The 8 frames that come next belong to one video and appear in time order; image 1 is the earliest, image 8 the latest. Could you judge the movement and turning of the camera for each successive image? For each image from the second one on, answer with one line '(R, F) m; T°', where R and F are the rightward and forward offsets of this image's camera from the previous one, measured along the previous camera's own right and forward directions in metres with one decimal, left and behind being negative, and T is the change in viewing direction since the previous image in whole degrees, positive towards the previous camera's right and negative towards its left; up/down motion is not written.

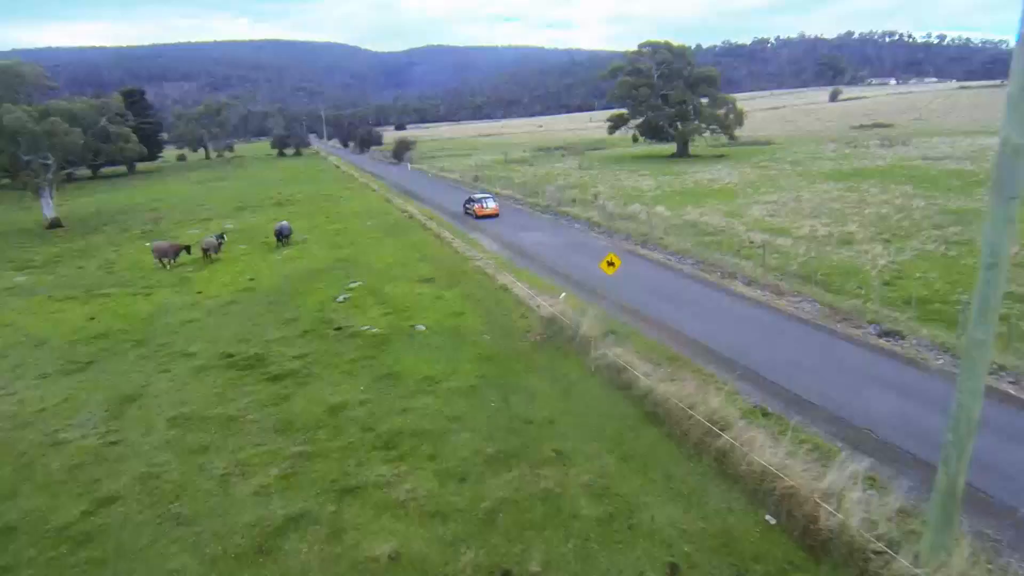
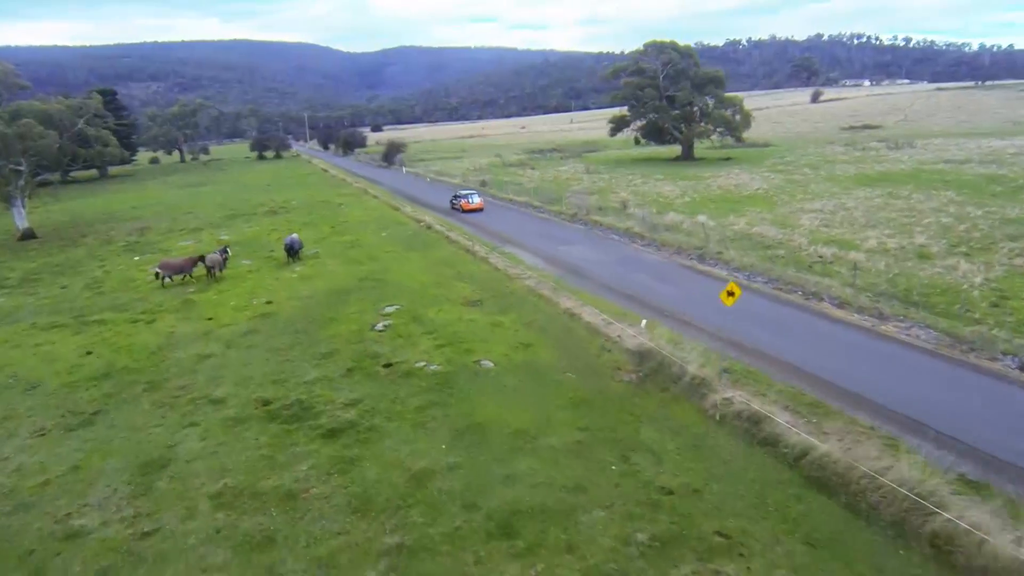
(-2.6, +2.8) m; +2°
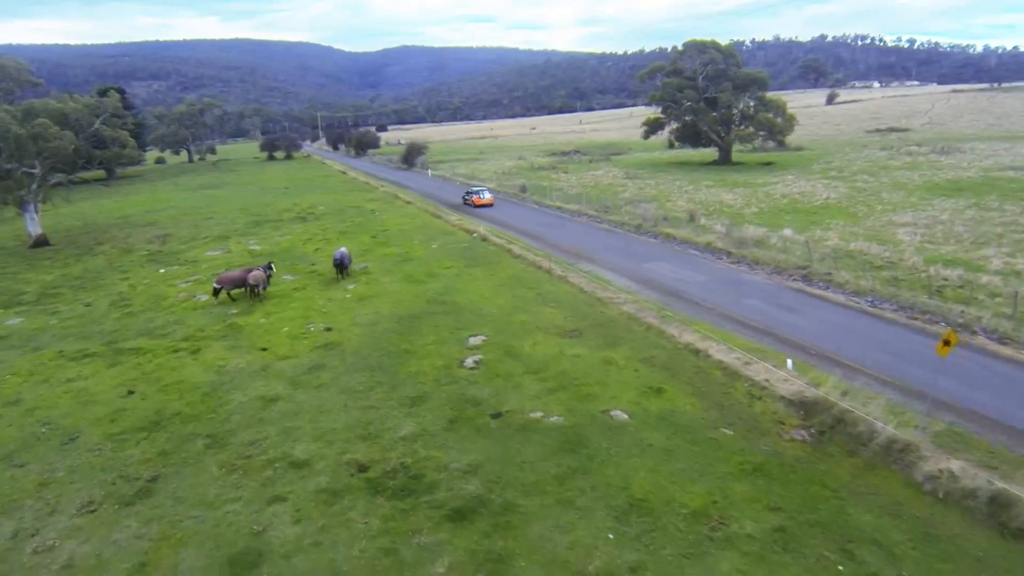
(-2.8, +2.8) m; 0°
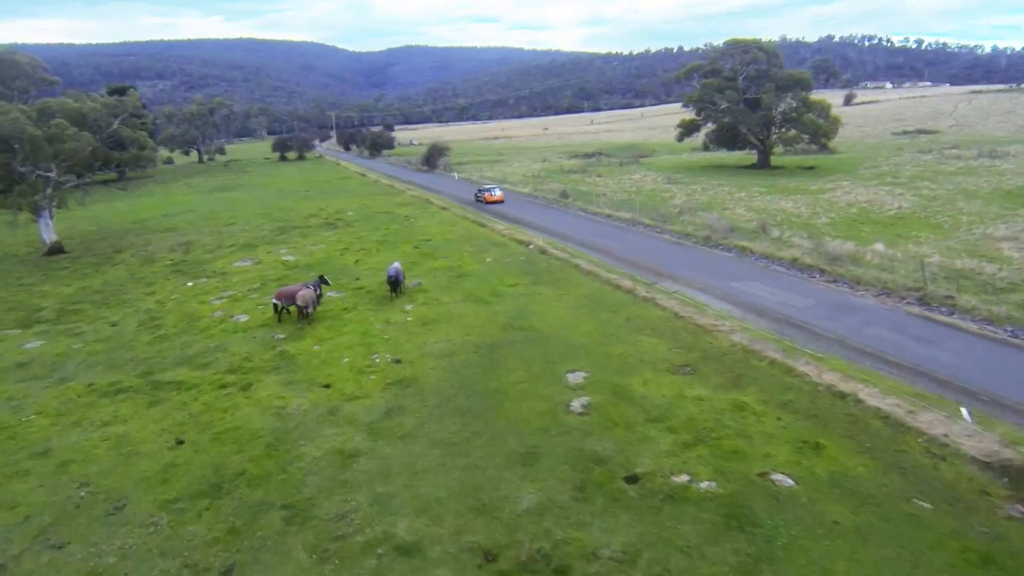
(-2.3, +2.5) m; 0°
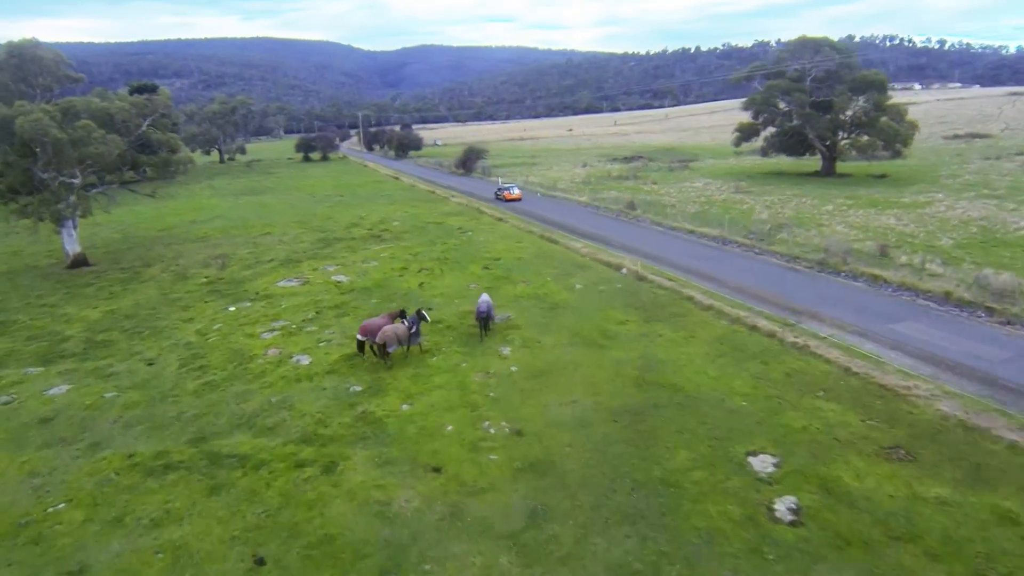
(-2.8, +3.7) m; -1°
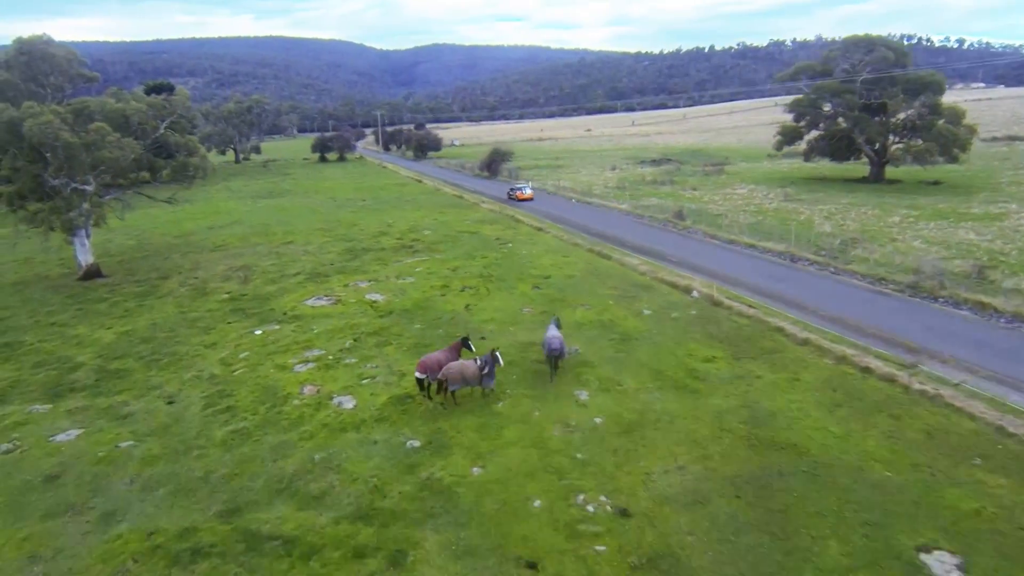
(-1.5, +2.5) m; -1°
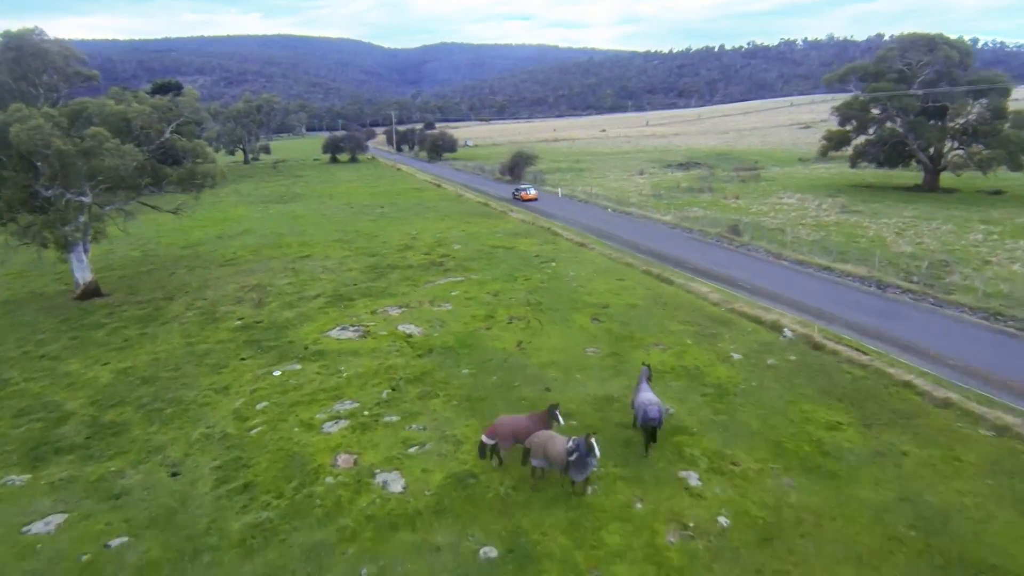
(-1.5, +3.2) m; 0°
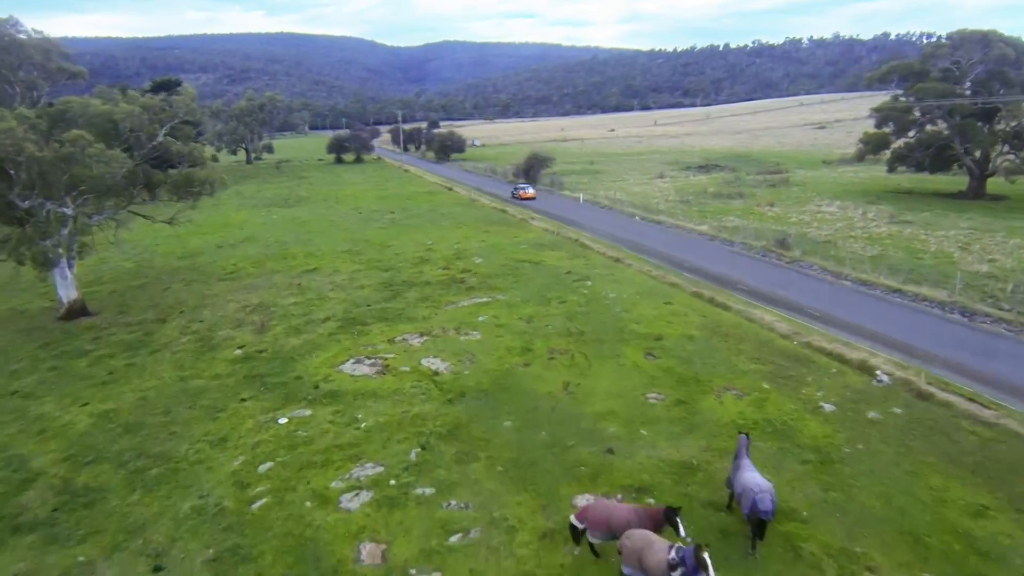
(-1.1, +2.9) m; 0°
